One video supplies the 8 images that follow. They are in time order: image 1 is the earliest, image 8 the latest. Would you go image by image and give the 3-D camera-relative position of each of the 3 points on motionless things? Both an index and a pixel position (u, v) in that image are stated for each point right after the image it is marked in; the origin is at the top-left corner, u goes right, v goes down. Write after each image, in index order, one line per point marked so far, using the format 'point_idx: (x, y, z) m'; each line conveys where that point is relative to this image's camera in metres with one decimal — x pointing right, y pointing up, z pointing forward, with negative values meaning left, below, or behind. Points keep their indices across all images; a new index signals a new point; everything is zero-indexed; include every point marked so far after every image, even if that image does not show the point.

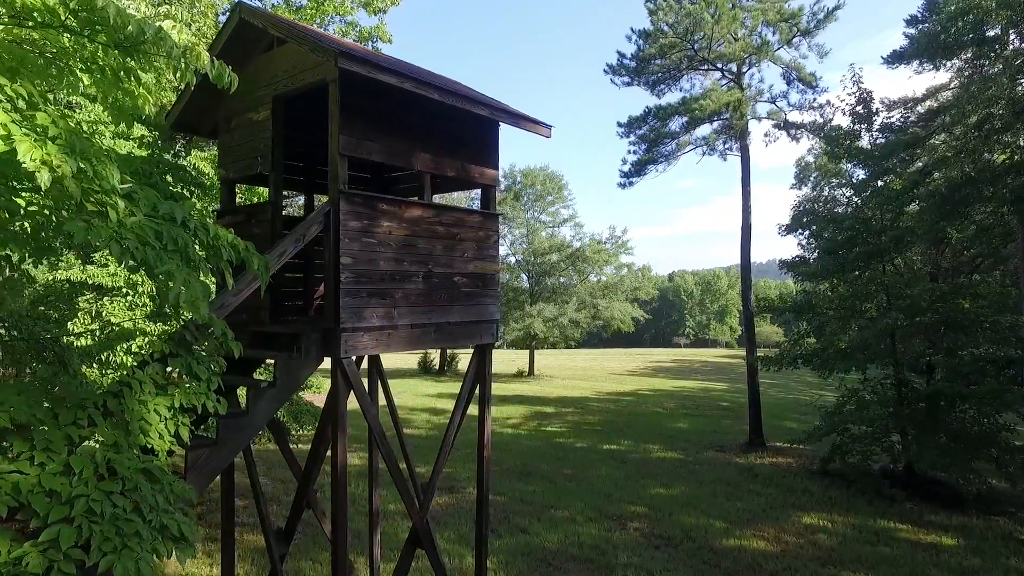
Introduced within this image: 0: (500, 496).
0: (-0.2, -2.7, +7.6) m
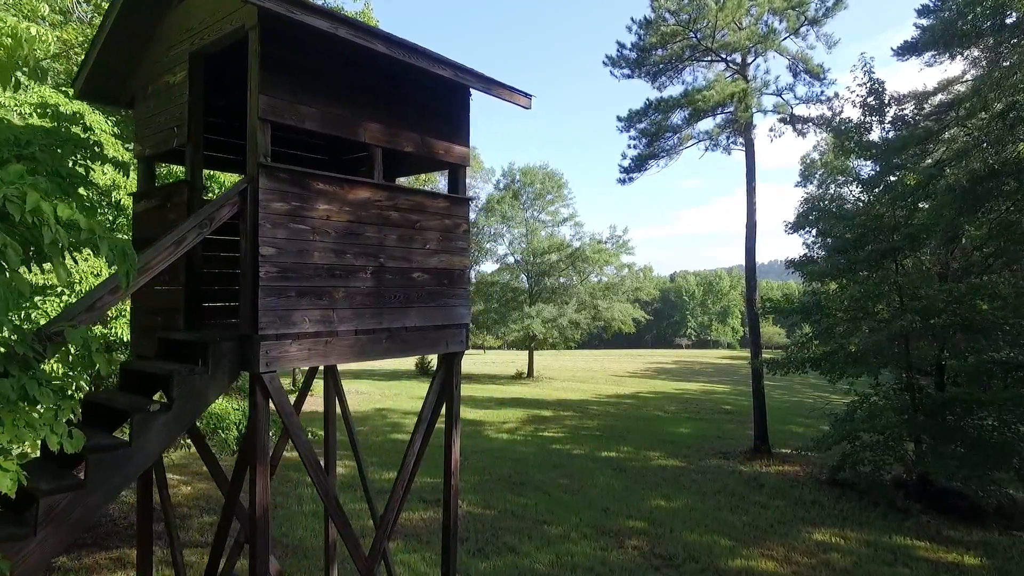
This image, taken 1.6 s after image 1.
0: (-0.3, -2.7, +7.1) m
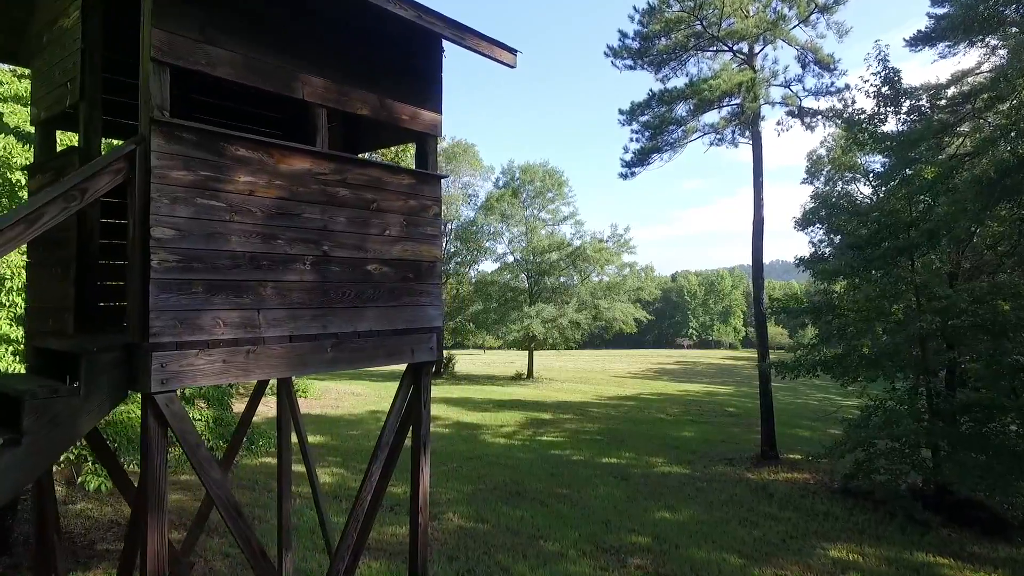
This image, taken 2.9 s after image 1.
0: (-0.4, -2.7, +6.6) m
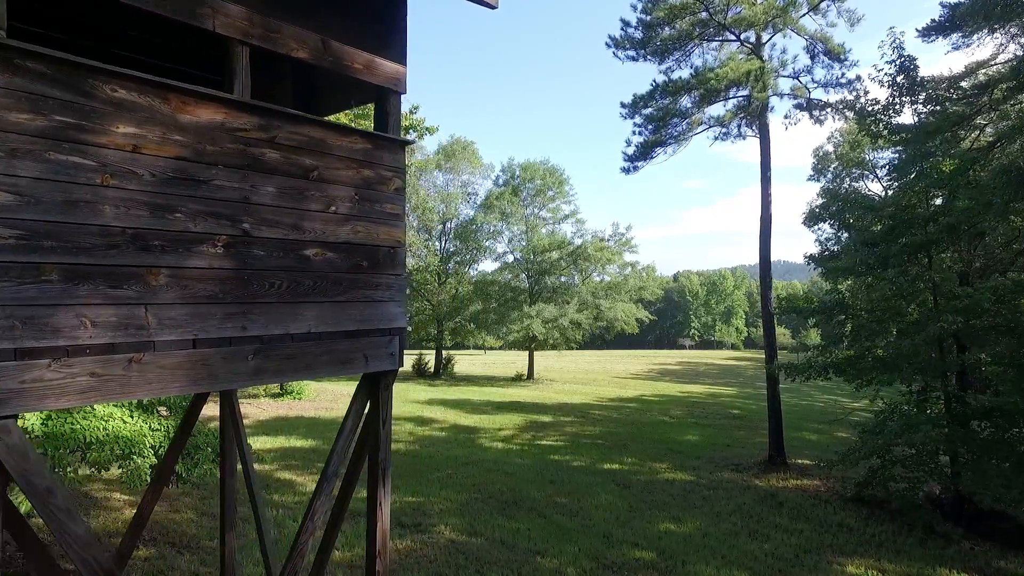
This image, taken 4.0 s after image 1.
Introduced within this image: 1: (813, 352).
0: (-0.4, -2.6, +6.2) m
1: (+5.3, -1.1, +10.3) m
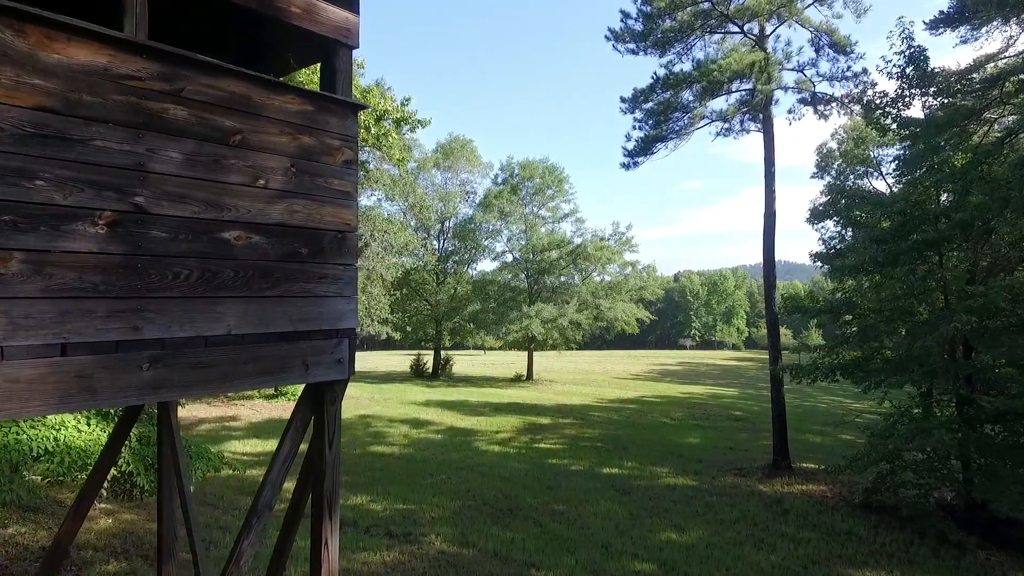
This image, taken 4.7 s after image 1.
0: (-0.5, -2.6, +5.9) m
1: (+5.2, -1.1, +10.0) m
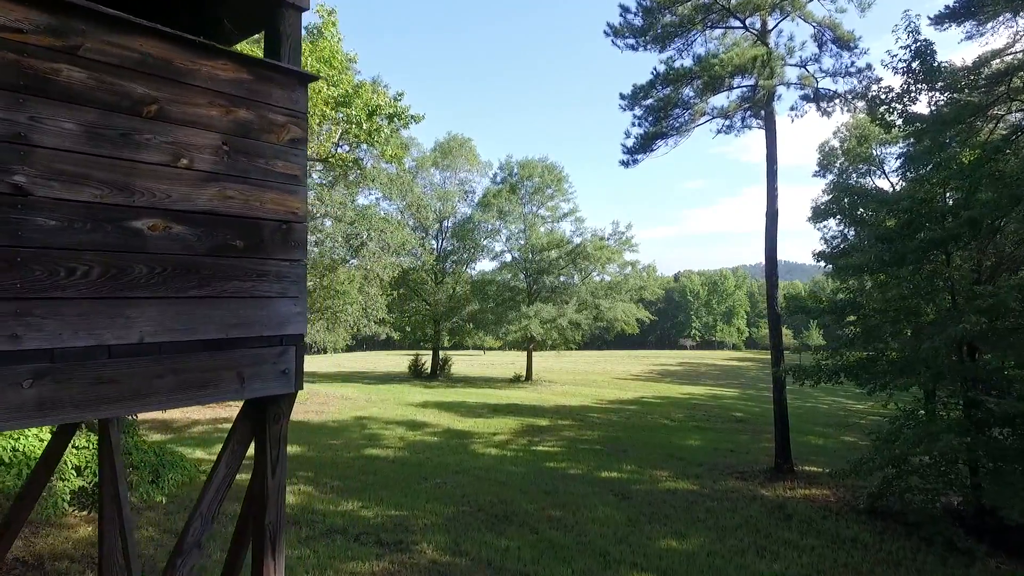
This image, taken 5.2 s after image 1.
0: (-0.5, -2.6, +5.7) m
1: (+5.2, -1.1, +9.8) m
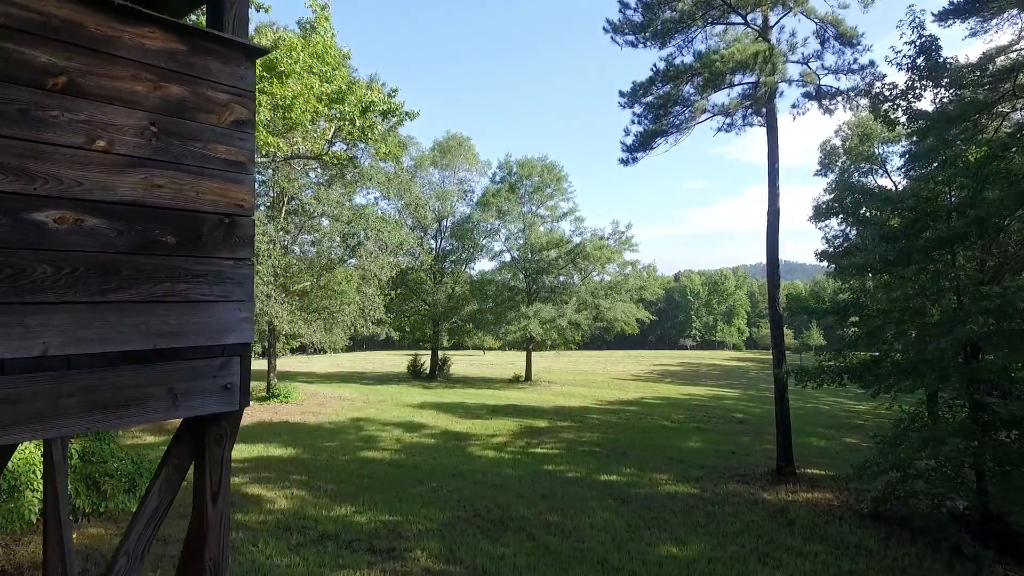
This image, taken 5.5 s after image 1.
0: (-0.6, -2.6, +5.6) m
1: (+5.1, -1.1, +9.7) m
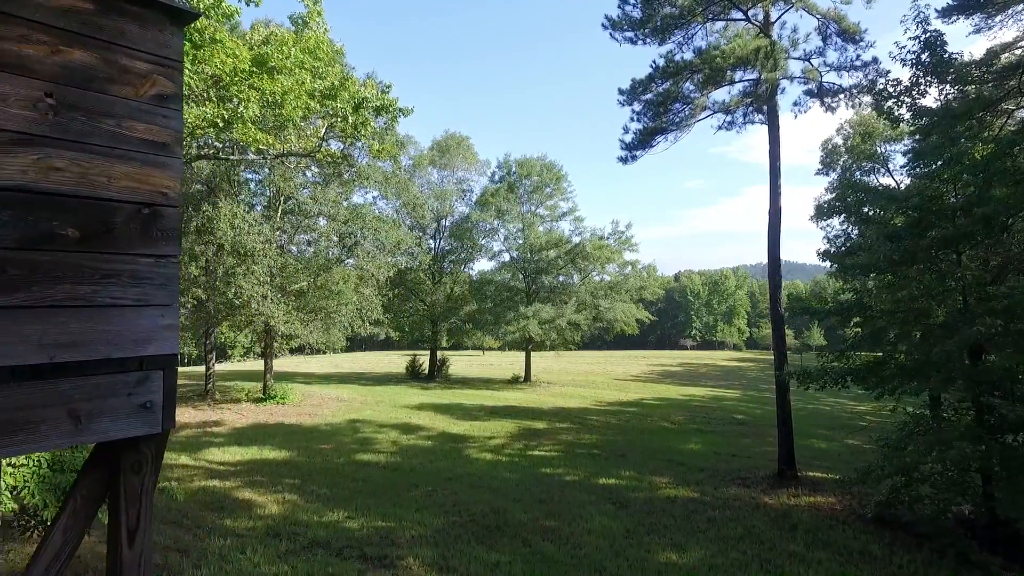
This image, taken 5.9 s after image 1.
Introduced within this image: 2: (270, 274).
0: (-0.6, -2.6, +5.4) m
1: (+5.1, -1.1, +9.5) m
2: (-6.5, +0.4, +15.8) m
